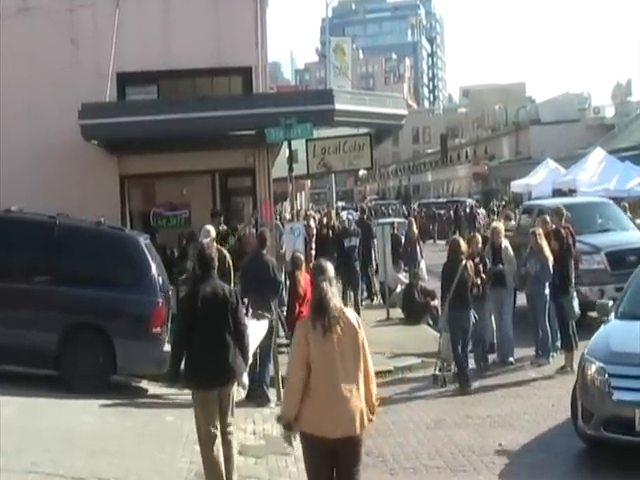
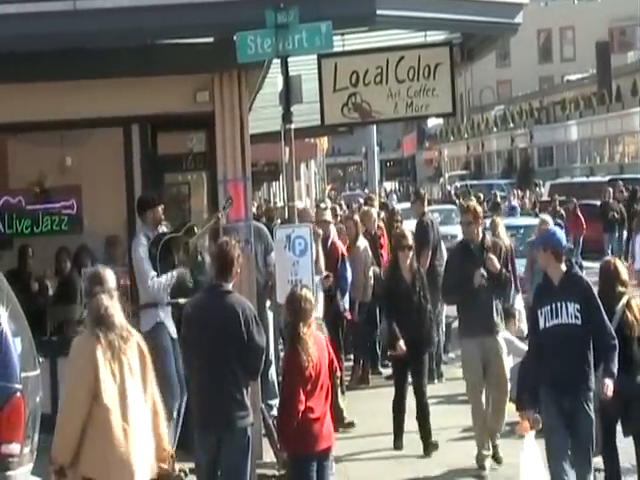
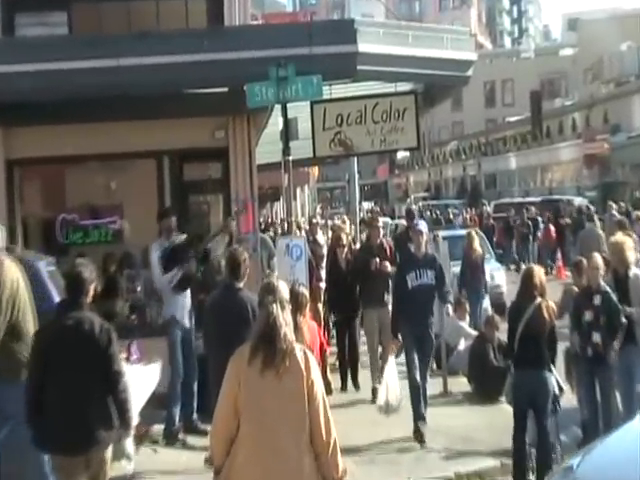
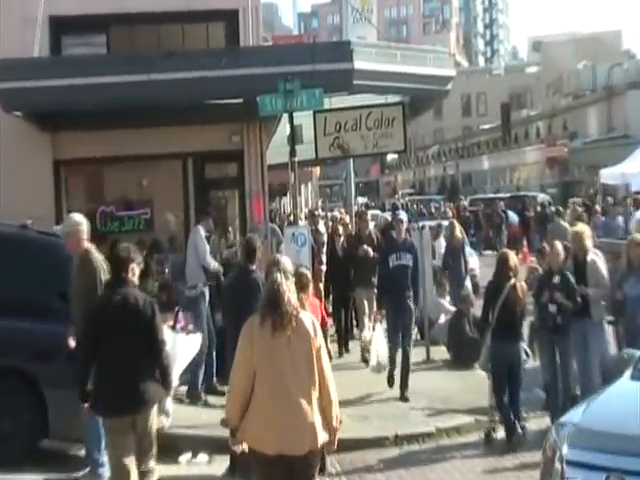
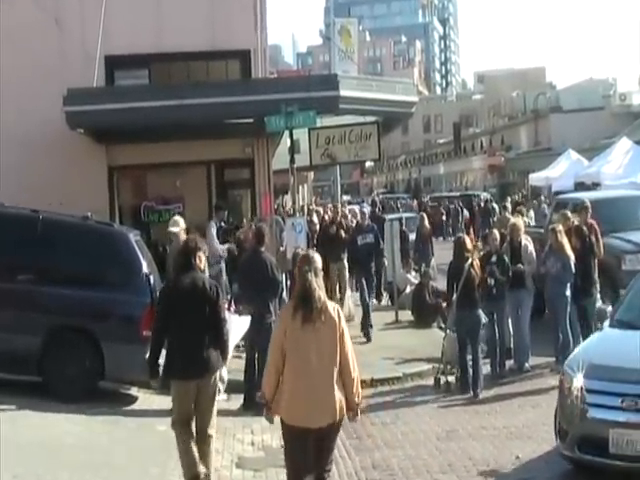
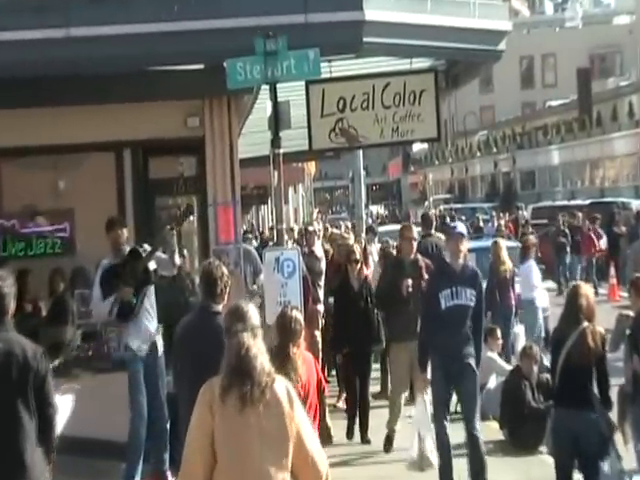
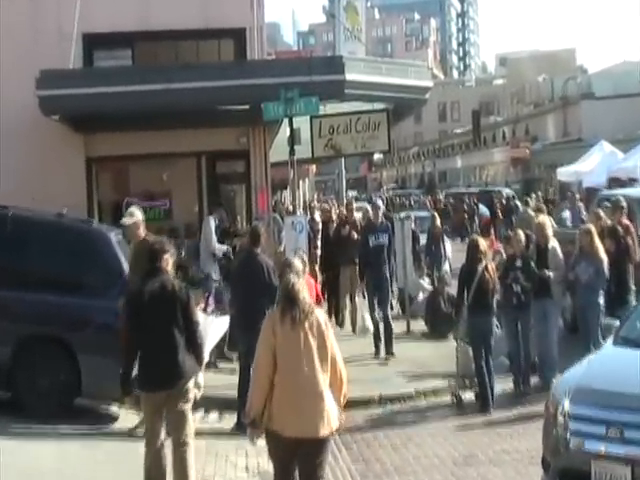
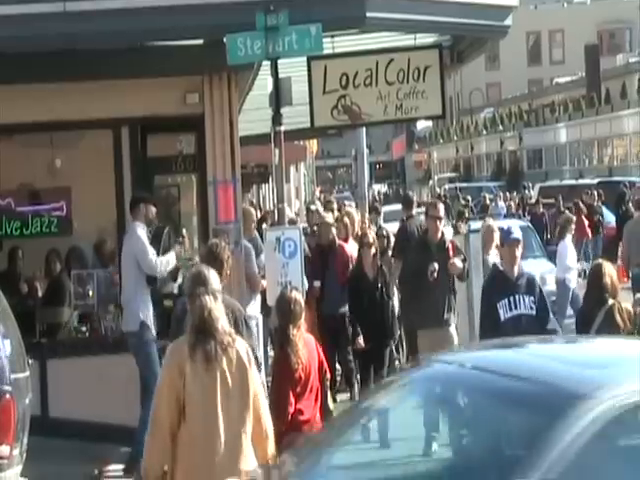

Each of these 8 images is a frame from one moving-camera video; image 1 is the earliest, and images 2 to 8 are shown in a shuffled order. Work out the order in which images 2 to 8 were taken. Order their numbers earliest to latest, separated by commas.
5, 7, 4, 3, 6, 8, 2
